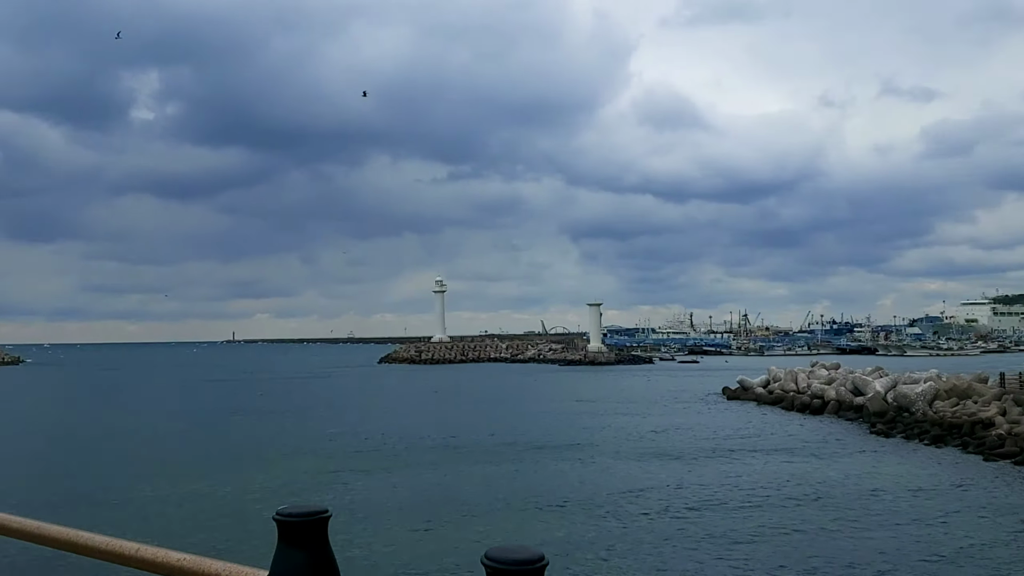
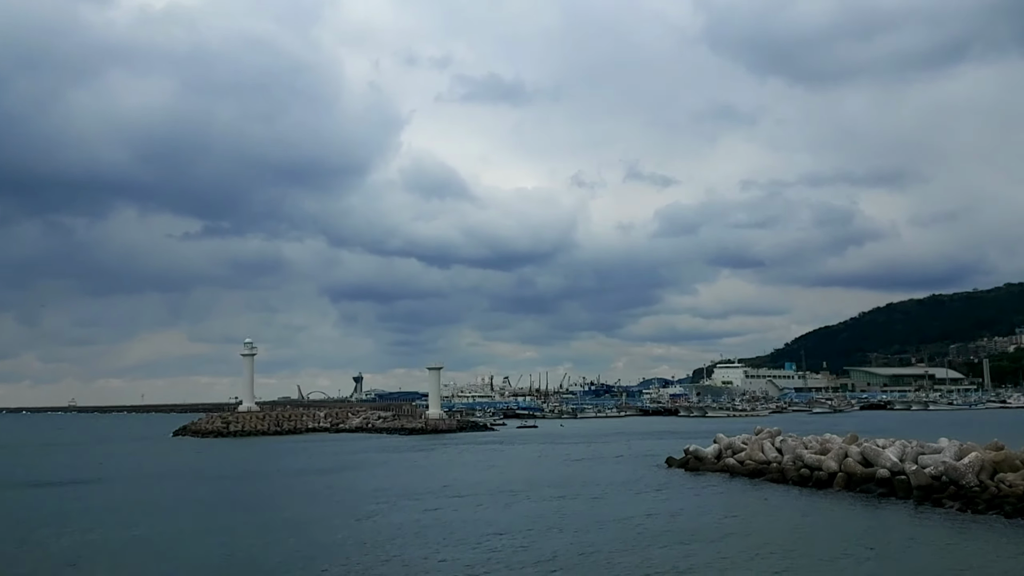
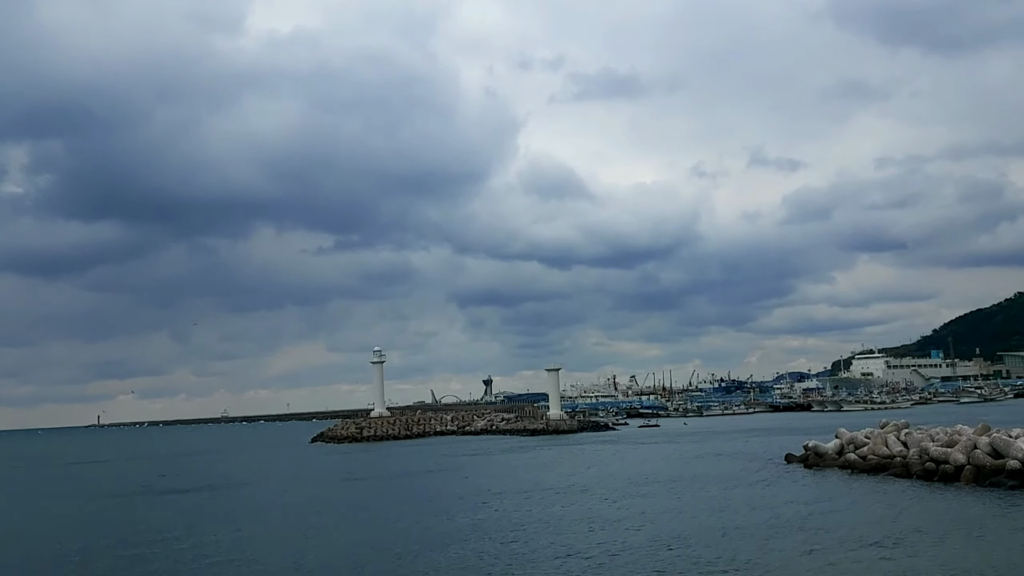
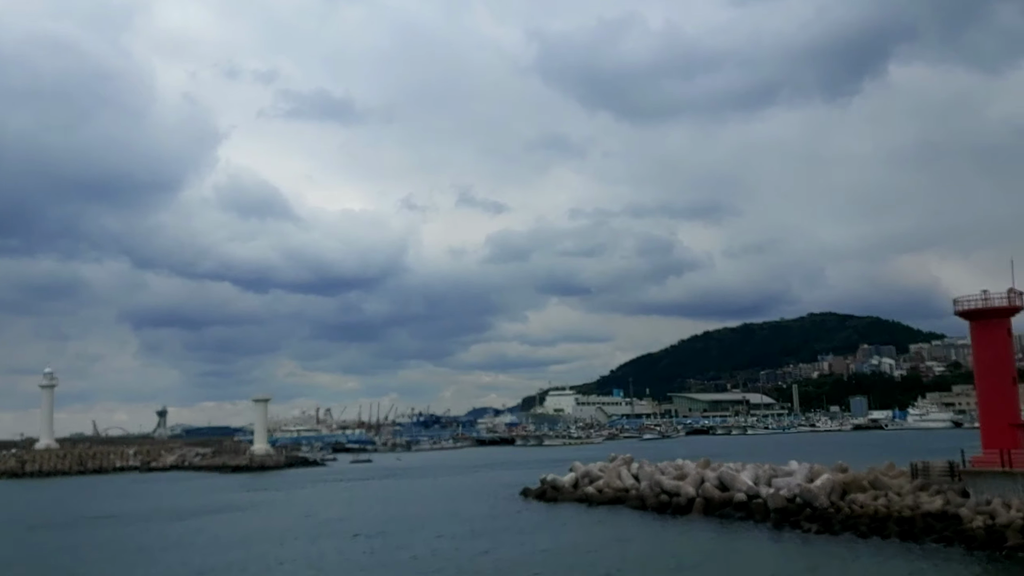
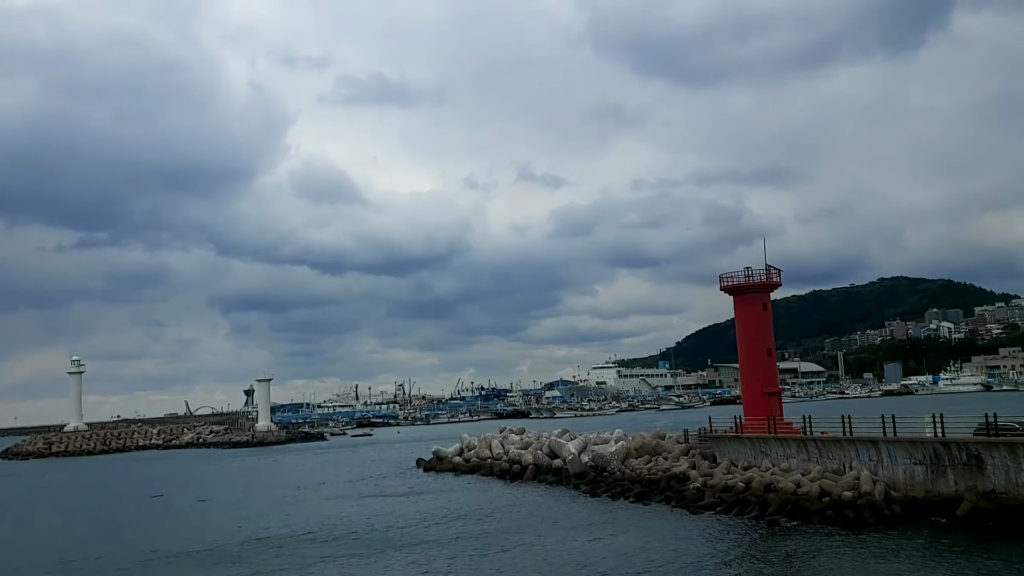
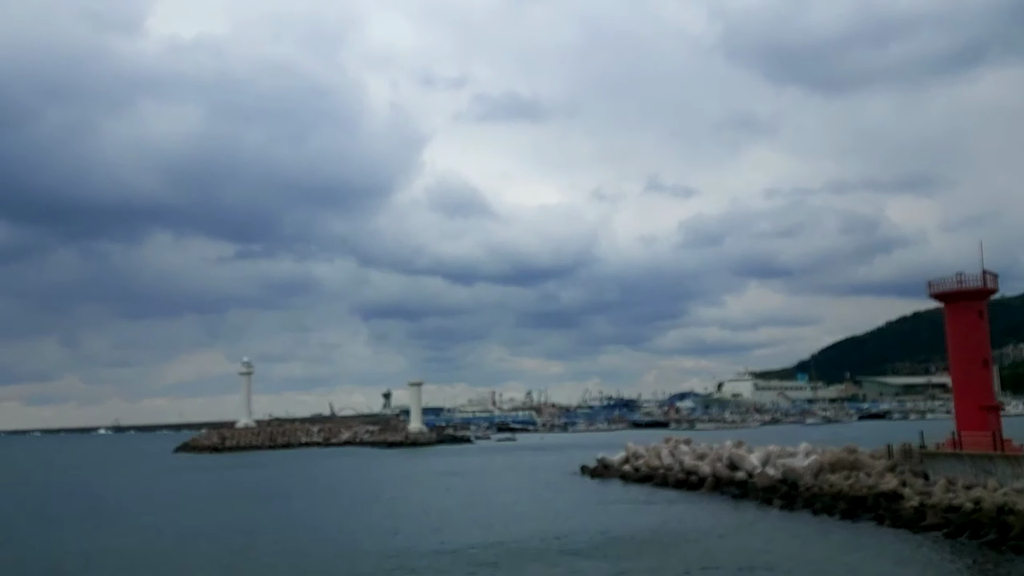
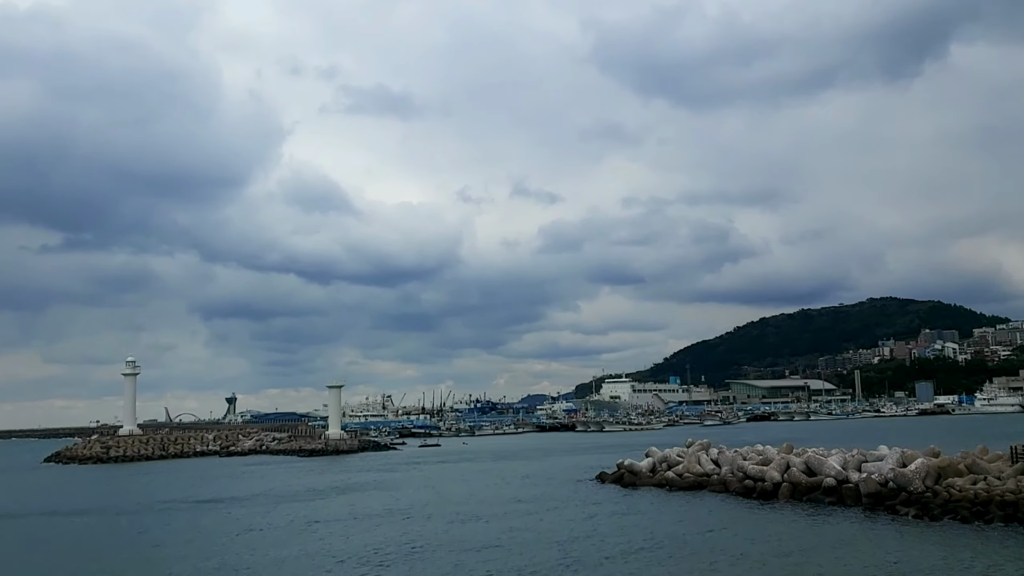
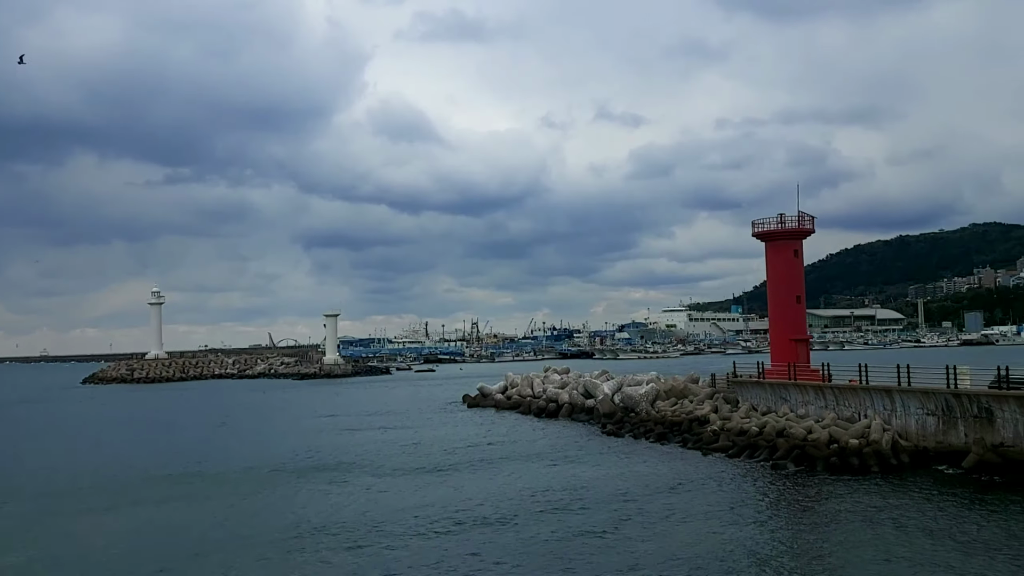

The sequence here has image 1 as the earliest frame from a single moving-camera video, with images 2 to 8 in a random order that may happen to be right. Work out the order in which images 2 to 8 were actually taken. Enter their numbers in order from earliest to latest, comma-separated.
8, 5, 6, 3, 2, 4, 7
